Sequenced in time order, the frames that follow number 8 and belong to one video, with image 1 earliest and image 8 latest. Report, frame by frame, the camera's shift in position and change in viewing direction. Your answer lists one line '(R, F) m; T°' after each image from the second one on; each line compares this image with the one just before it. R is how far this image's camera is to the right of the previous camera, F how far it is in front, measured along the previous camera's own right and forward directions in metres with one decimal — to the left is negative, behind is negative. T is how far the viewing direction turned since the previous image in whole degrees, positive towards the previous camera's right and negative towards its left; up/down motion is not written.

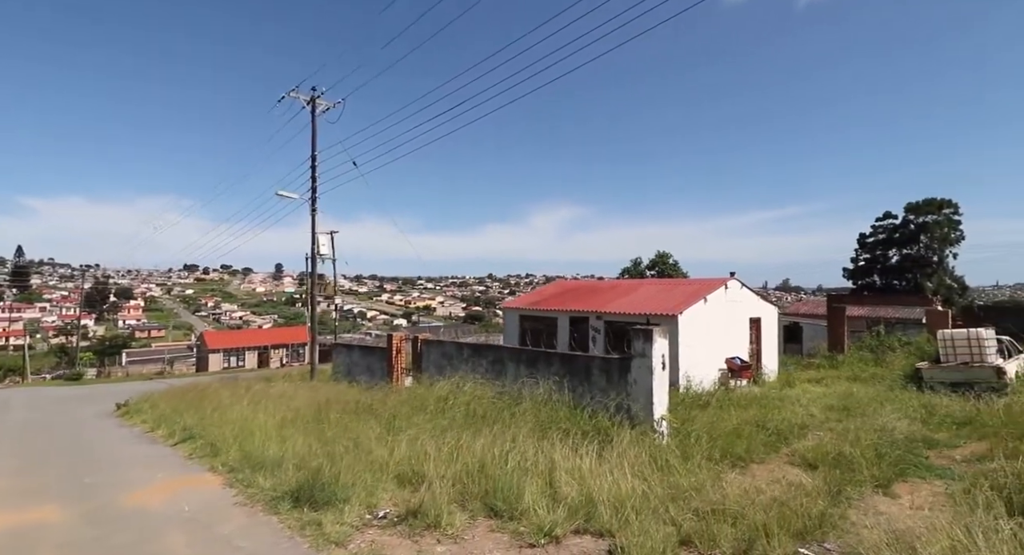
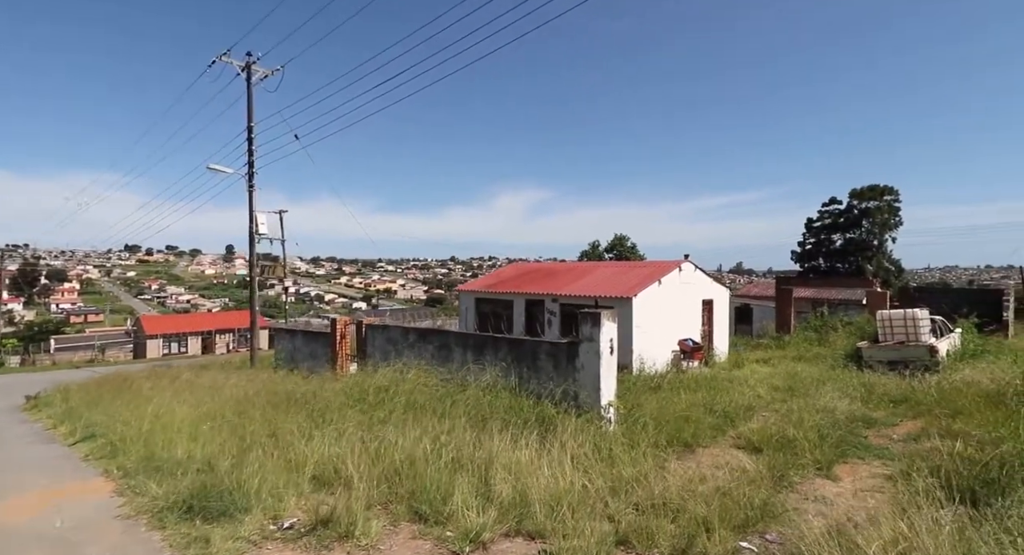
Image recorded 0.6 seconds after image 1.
(+0.2, +0.3) m; +4°
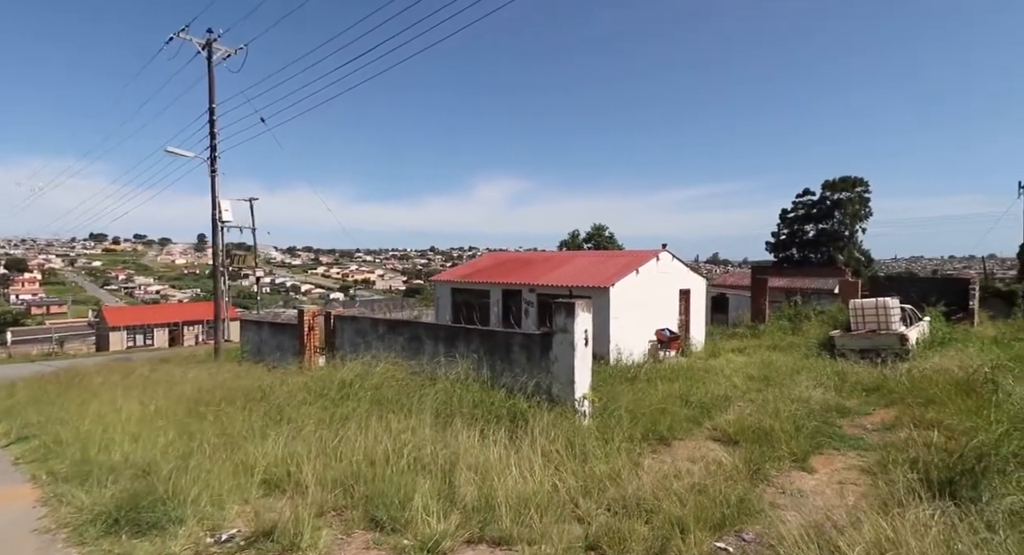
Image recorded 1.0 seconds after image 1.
(+0.1, +0.2) m; +2°
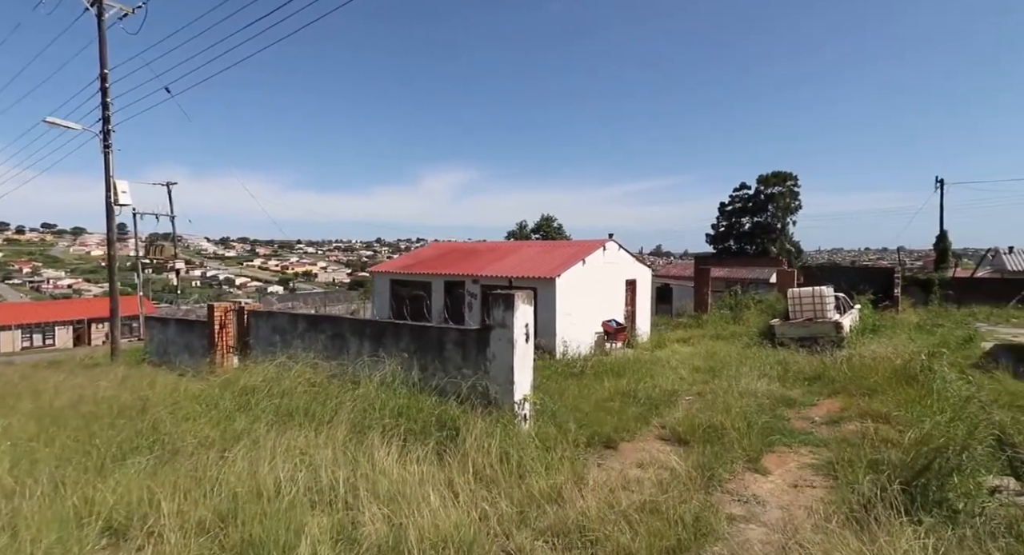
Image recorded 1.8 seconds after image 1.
(+0.1, +0.6) m; +5°
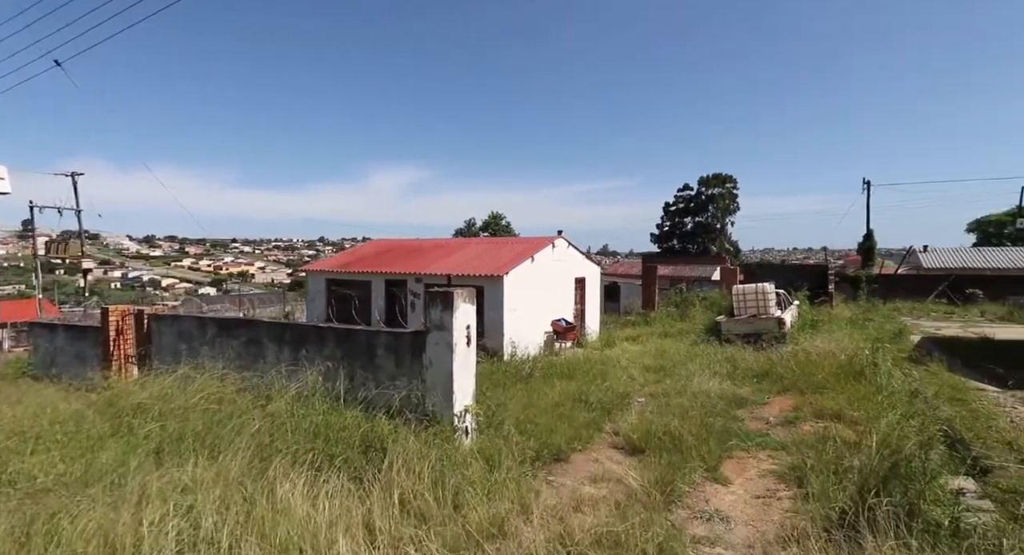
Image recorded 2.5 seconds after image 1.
(+0.1, +0.6) m; +5°
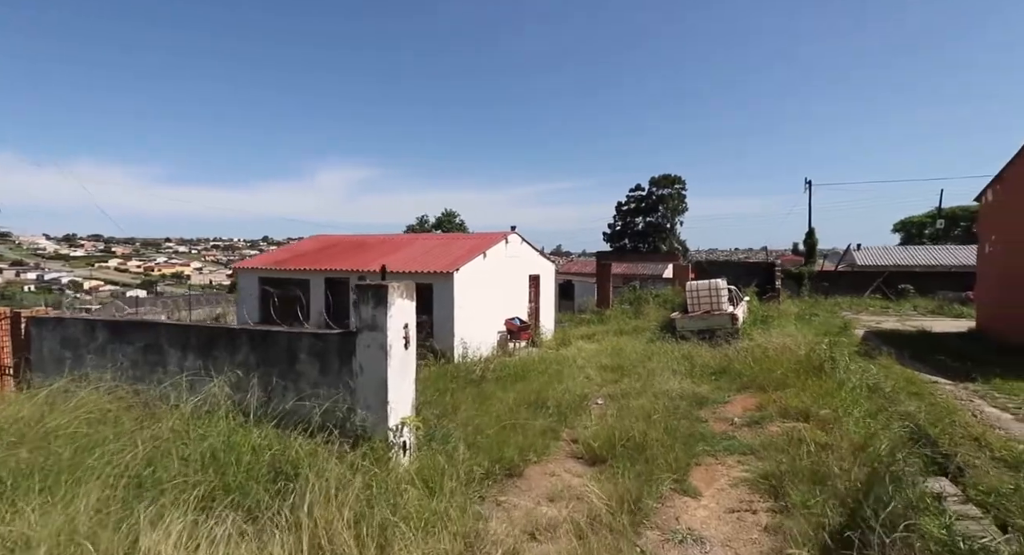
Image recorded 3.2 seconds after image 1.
(+0.1, +0.6) m; +4°
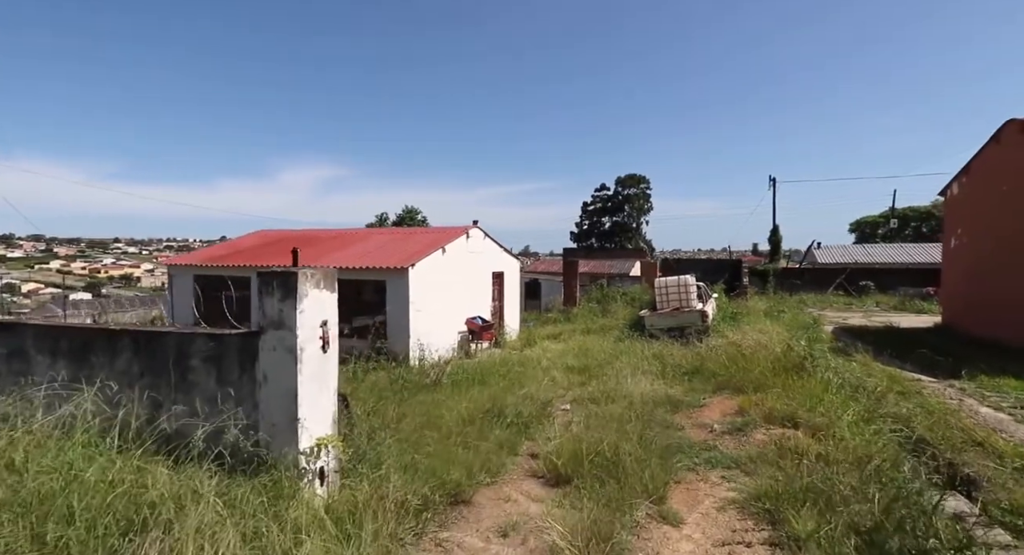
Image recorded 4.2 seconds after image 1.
(+0.1, +0.8) m; +3°
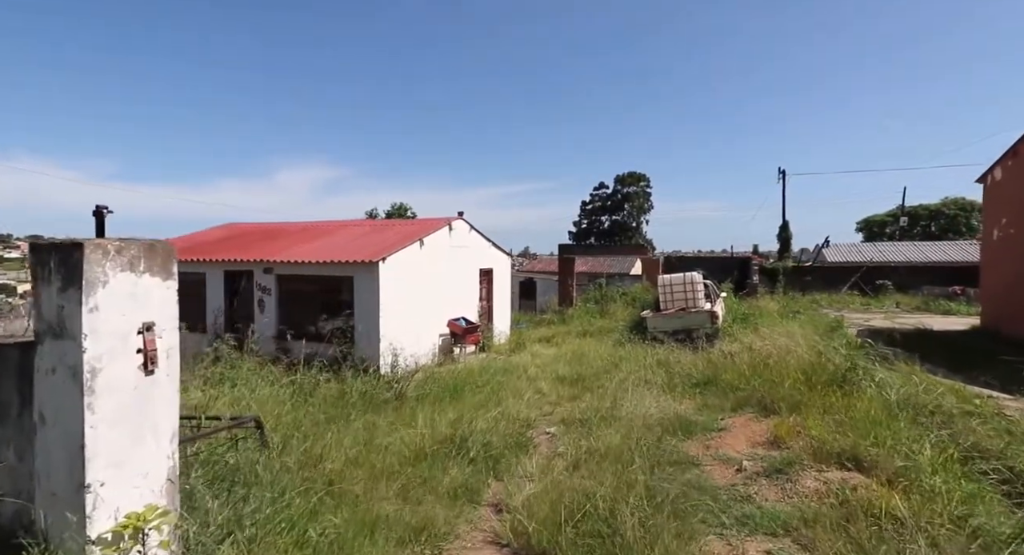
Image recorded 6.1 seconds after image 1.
(+0.3, +1.4) m; 0°
